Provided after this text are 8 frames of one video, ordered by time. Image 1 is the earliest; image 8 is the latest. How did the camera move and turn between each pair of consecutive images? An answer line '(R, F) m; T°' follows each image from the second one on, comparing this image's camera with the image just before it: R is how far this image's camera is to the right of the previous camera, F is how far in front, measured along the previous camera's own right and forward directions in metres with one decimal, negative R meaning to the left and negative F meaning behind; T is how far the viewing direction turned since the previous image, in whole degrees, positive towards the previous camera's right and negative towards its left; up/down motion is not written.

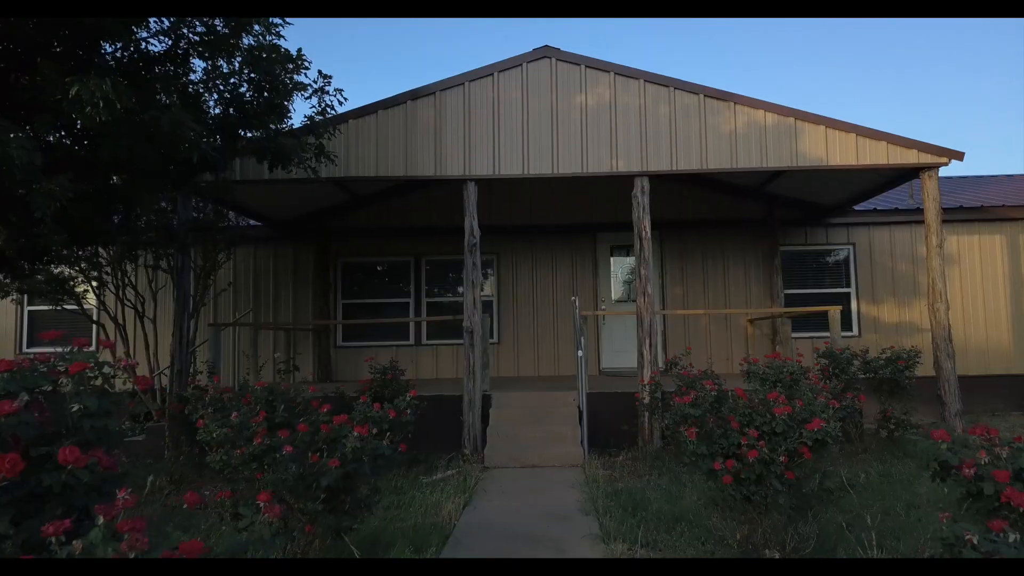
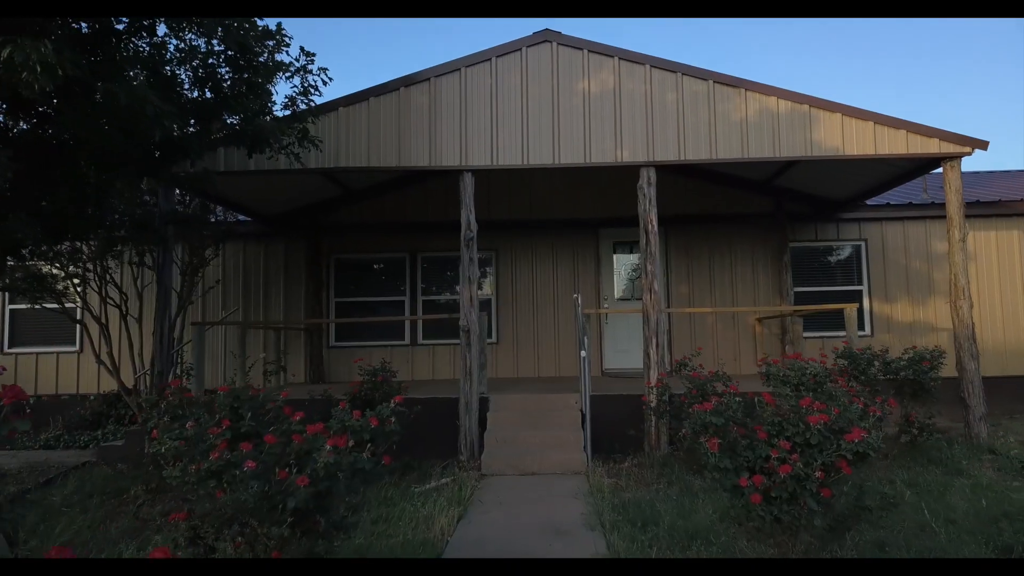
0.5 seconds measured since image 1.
(0.0, +0.4) m; 0°
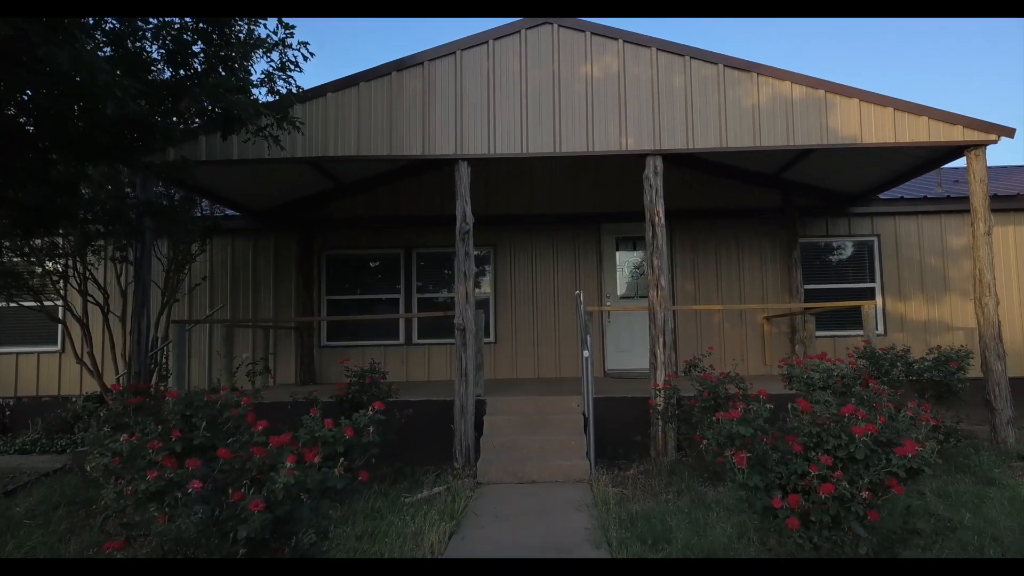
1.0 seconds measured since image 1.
(0.0, +0.4) m; 0°
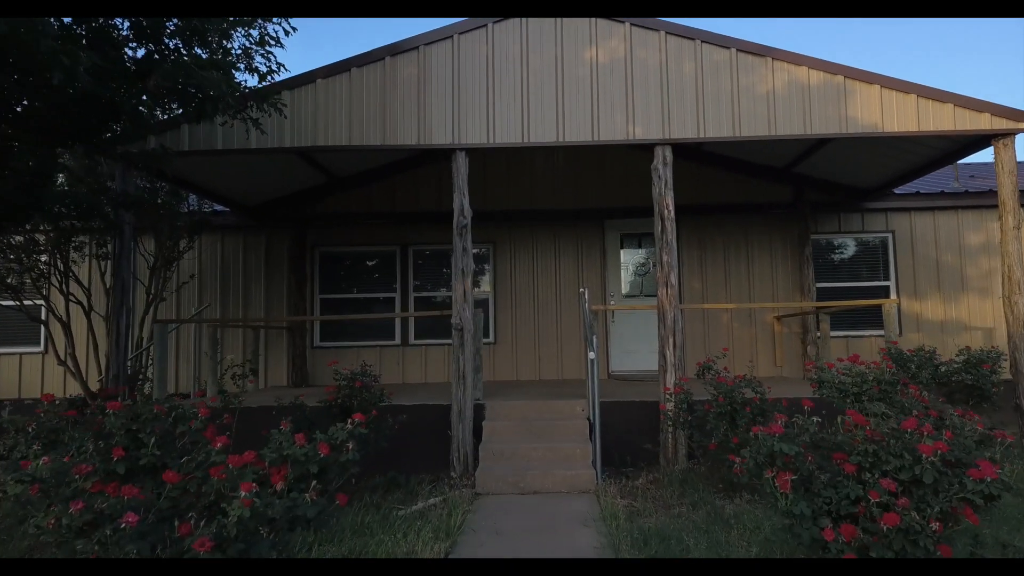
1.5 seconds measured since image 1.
(0.0, +0.4) m; 0°
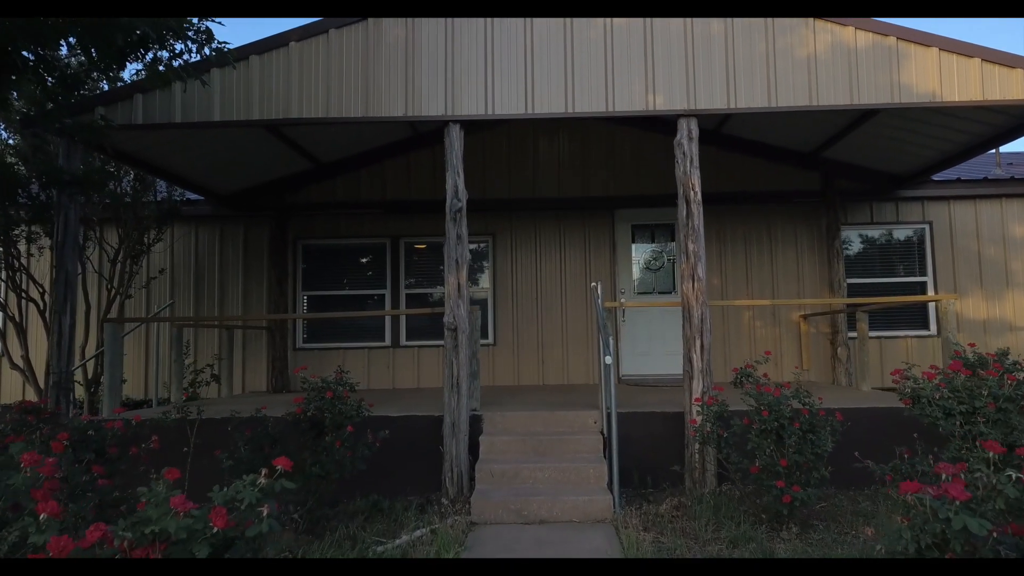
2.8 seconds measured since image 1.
(0.0, +0.8) m; 0°
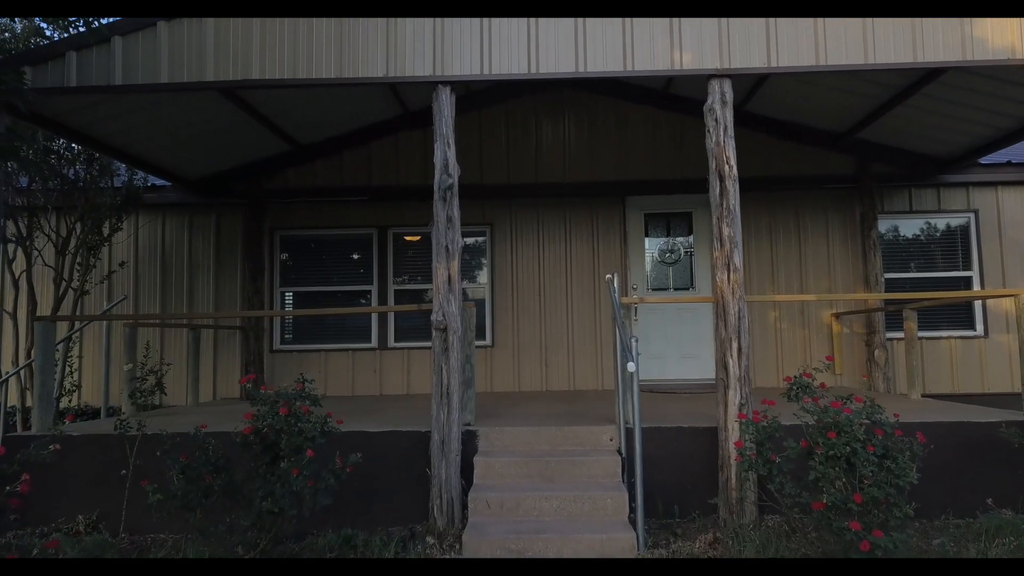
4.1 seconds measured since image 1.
(0.0, +0.8) m; 0°
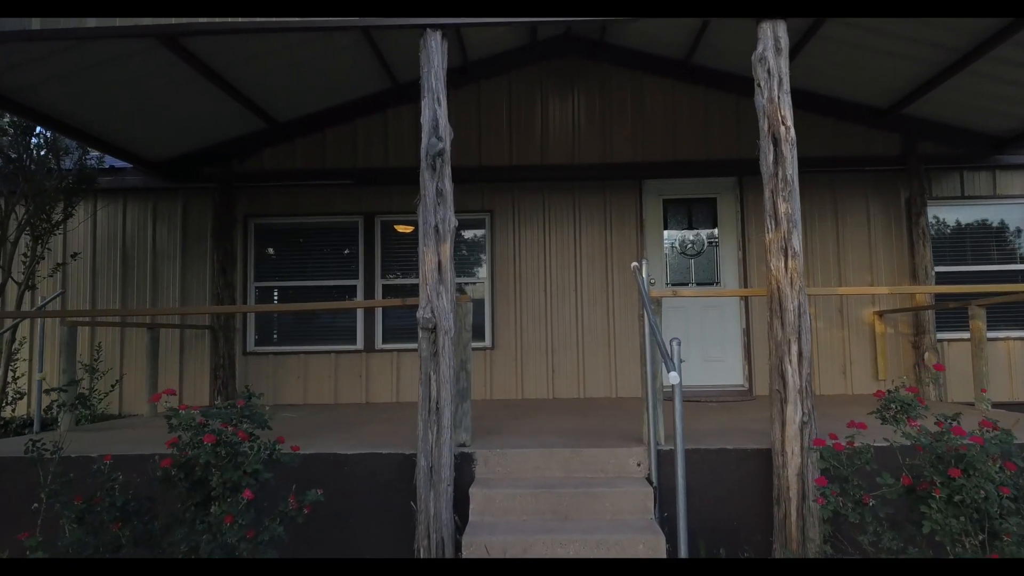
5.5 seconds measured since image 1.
(0.0, +0.8) m; 0°
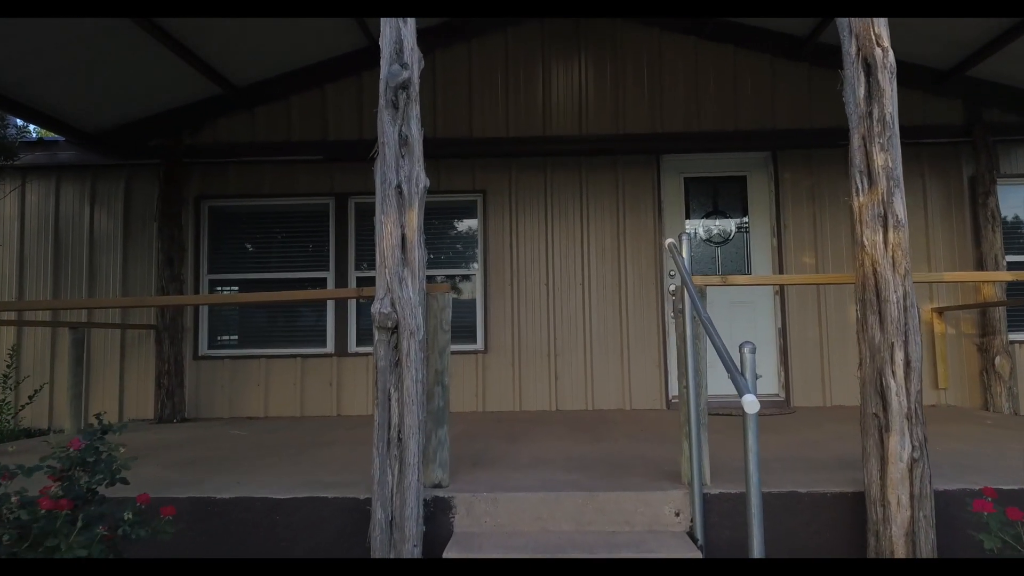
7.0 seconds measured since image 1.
(0.0, +1.0) m; 0°
